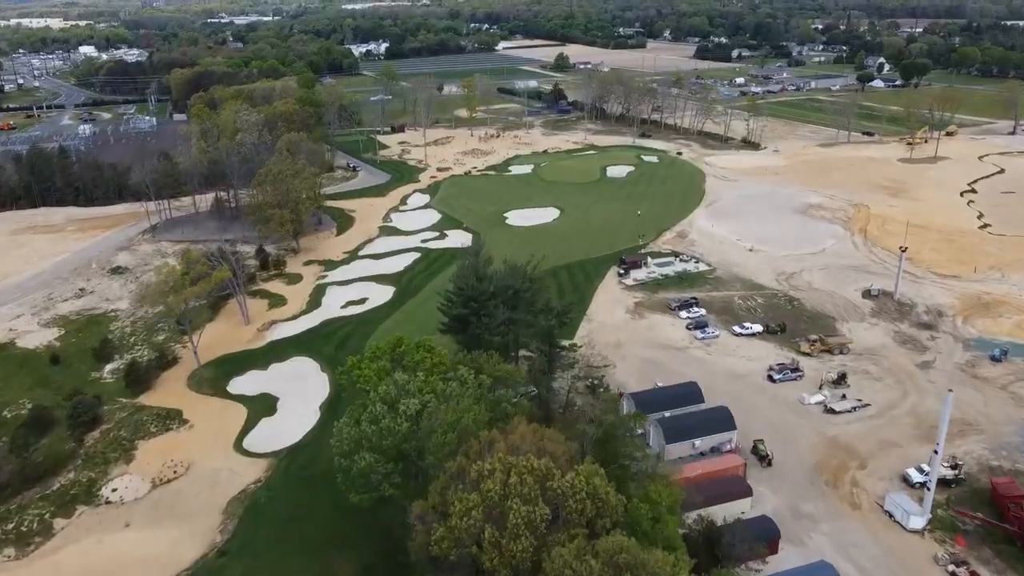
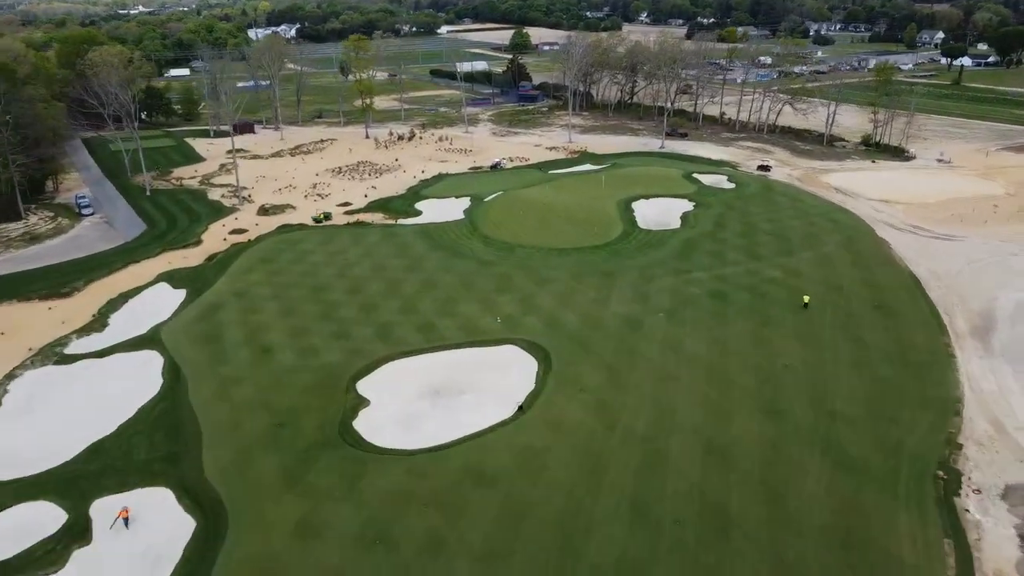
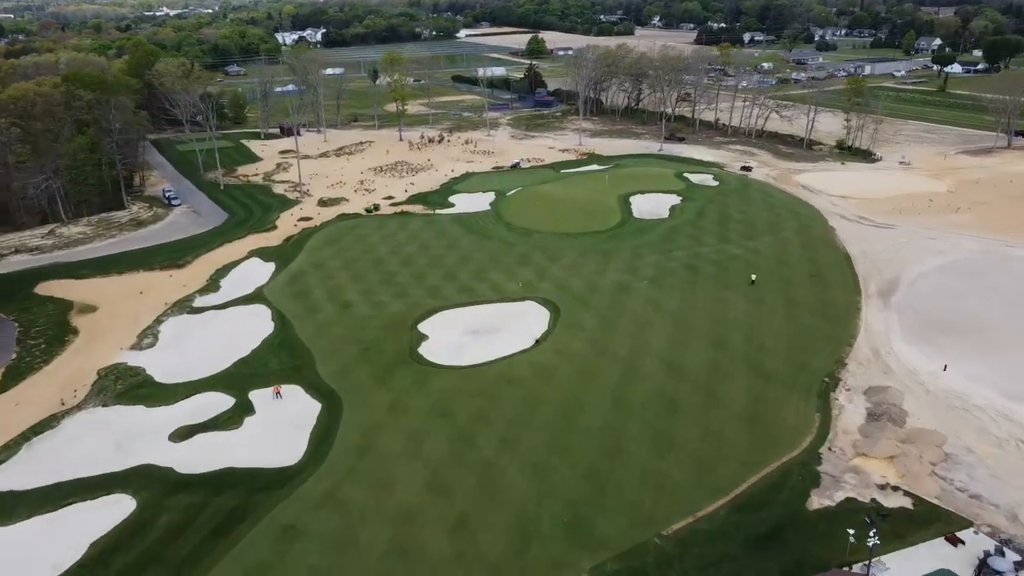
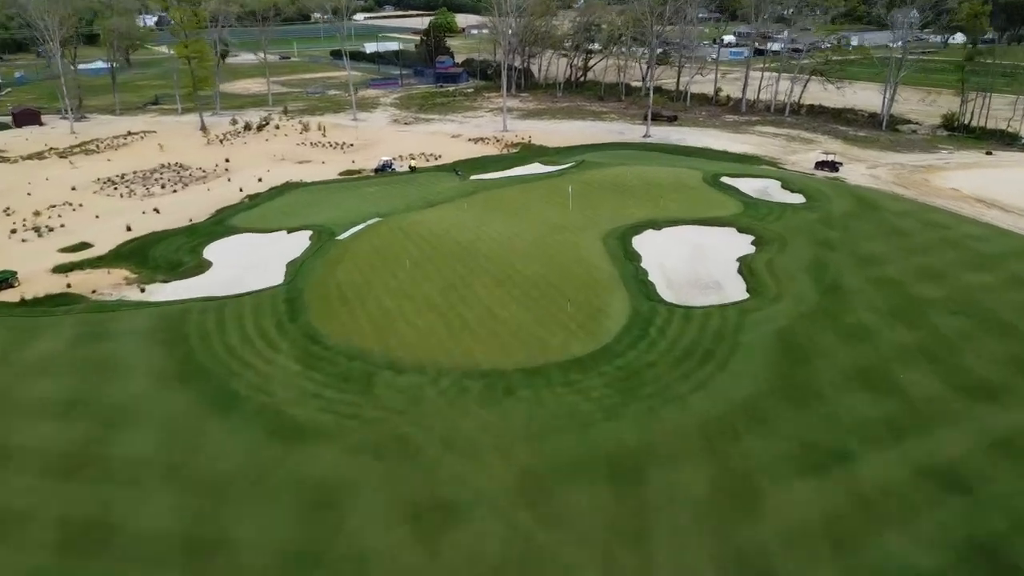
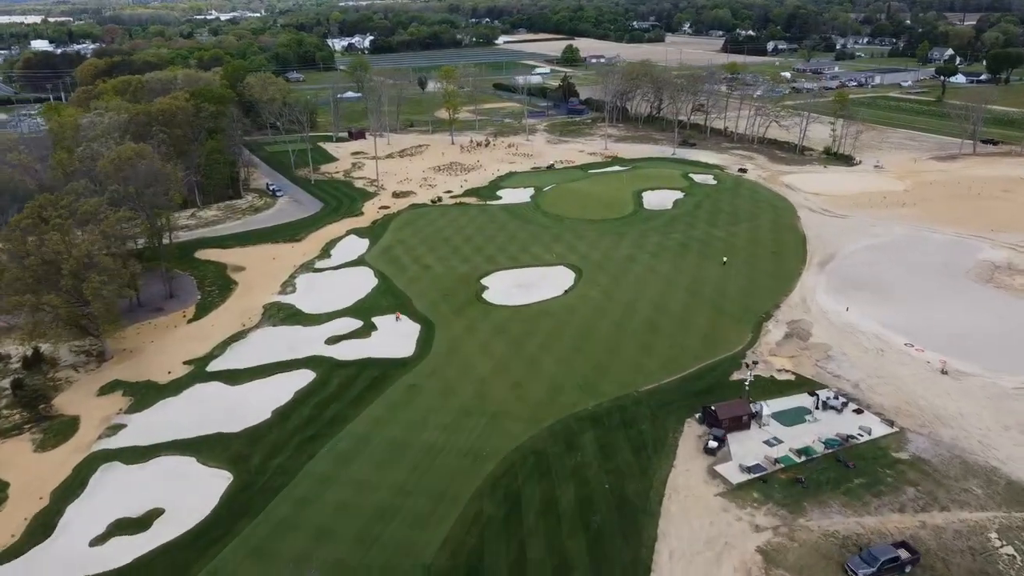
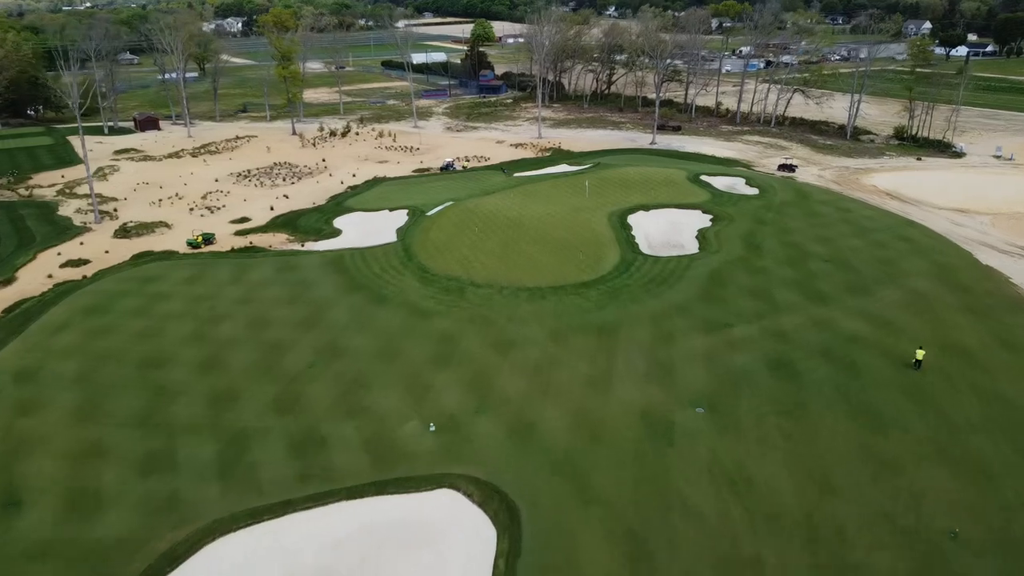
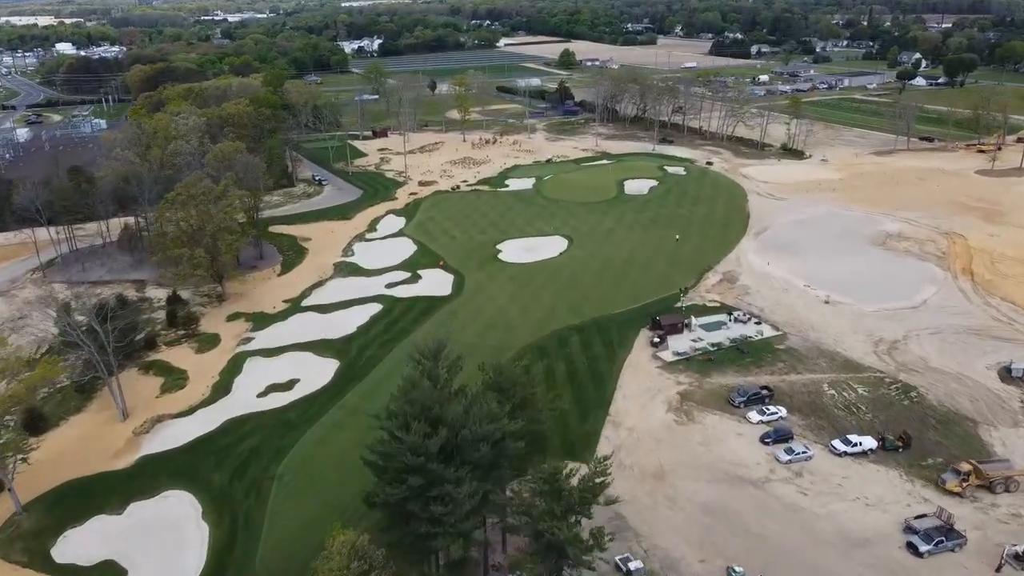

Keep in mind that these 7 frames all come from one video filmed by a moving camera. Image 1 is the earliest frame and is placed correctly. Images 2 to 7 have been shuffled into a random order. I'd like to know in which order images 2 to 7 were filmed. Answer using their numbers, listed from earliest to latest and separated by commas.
7, 5, 3, 2, 6, 4
